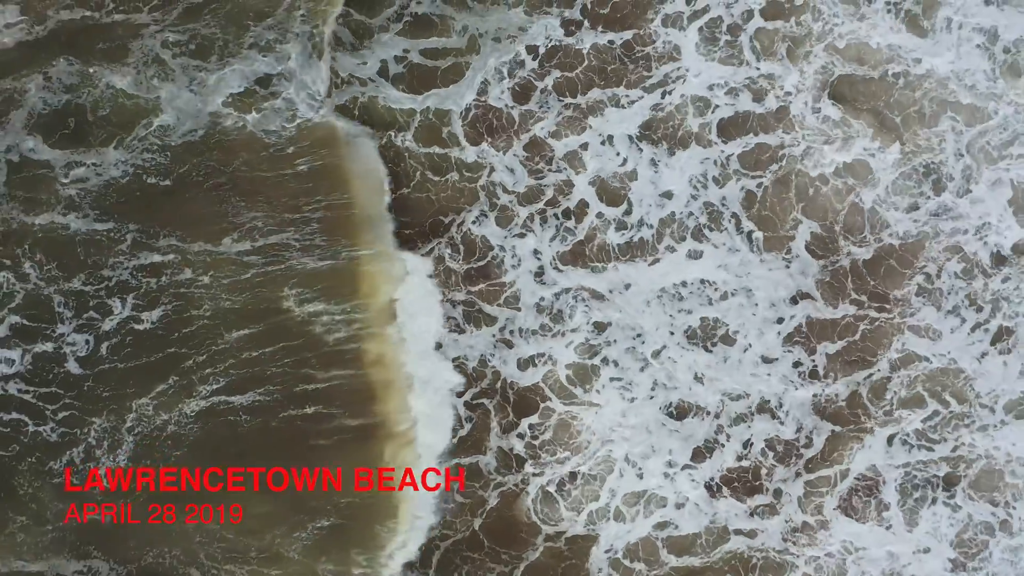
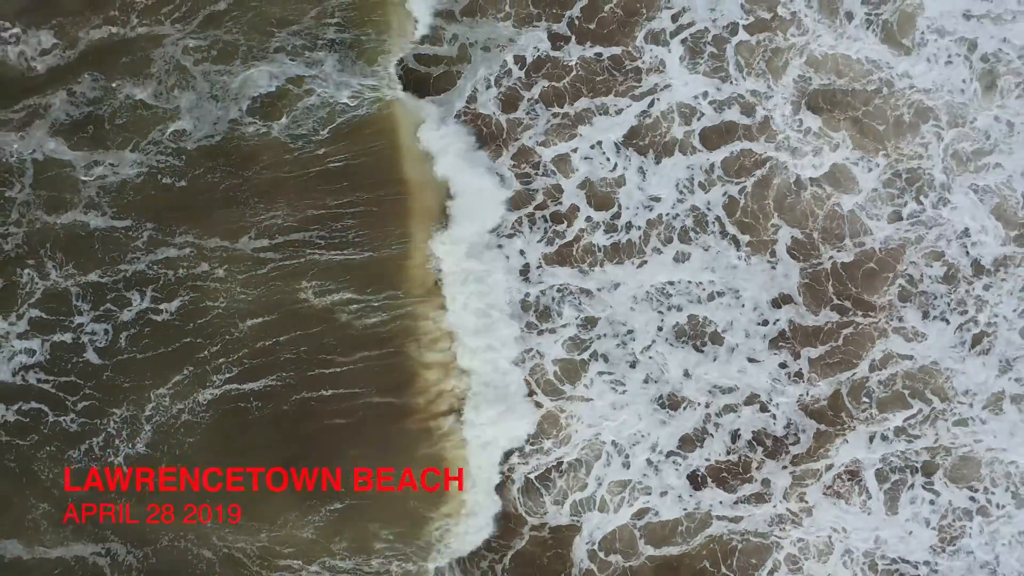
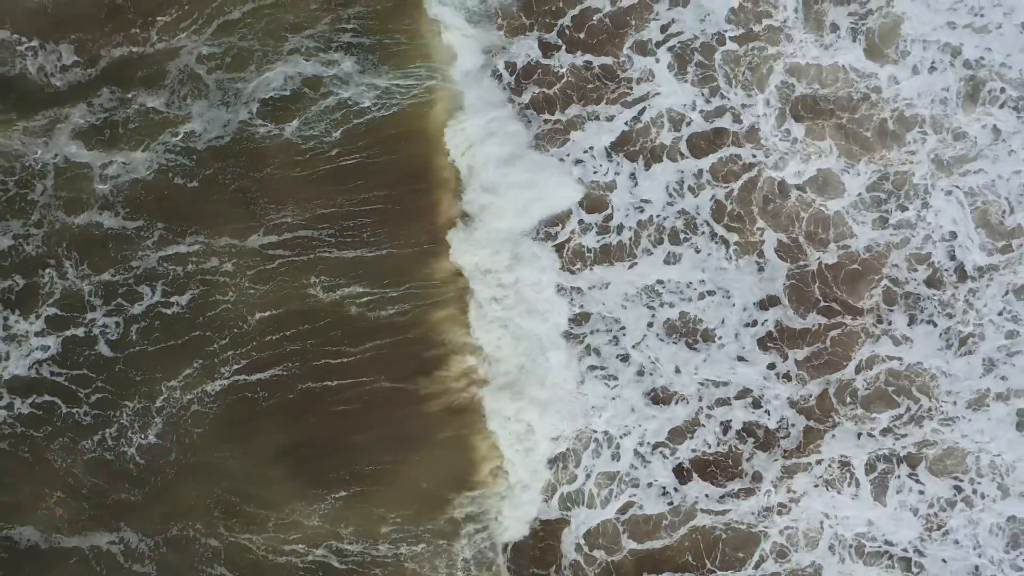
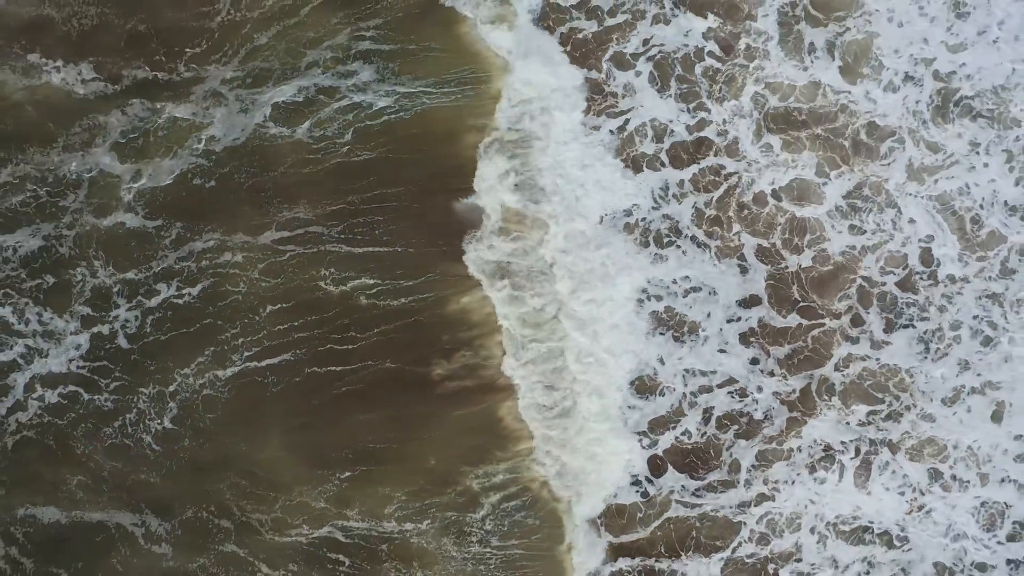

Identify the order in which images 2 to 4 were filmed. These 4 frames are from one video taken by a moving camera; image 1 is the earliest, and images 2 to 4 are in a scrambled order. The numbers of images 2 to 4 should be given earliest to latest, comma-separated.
2, 3, 4
